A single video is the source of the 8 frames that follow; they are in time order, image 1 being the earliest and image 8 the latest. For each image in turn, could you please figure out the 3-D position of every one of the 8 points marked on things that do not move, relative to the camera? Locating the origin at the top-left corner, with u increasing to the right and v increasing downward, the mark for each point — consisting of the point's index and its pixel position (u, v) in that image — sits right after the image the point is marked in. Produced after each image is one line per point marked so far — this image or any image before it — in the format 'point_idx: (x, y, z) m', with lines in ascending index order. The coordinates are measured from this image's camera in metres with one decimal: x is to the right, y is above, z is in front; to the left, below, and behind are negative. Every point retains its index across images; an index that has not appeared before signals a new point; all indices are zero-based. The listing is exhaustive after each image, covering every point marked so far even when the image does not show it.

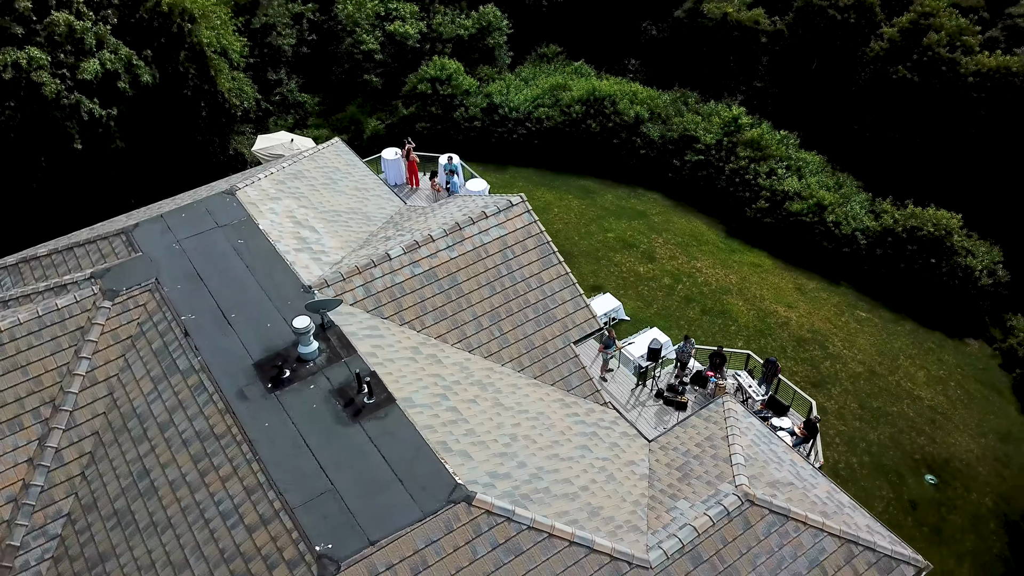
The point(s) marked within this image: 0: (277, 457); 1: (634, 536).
0: (-4.4, -3.1, +15.5) m
1: (+2.3, -4.7, +15.8) m
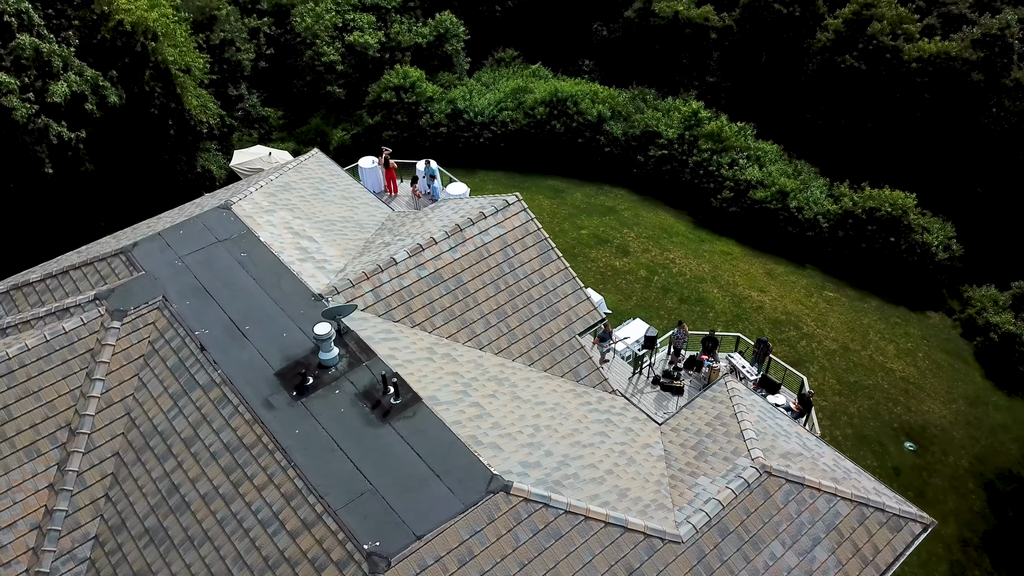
0: (-3.8, -3.3, +15.7) m
1: (+3.0, -4.4, +16.4) m
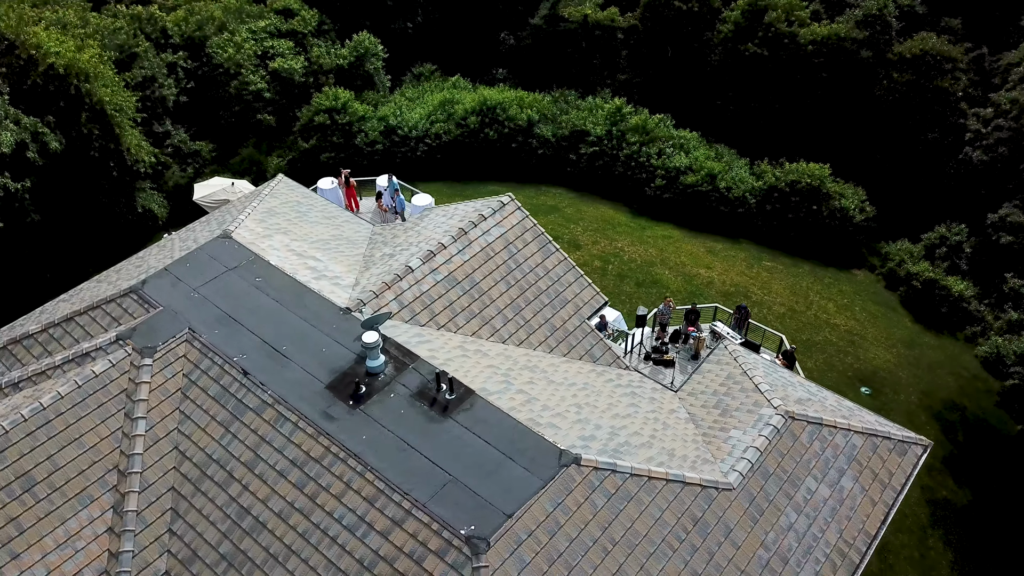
0: (-2.4, -3.4, +16.3) m
1: (+4.3, -3.8, +17.9) m
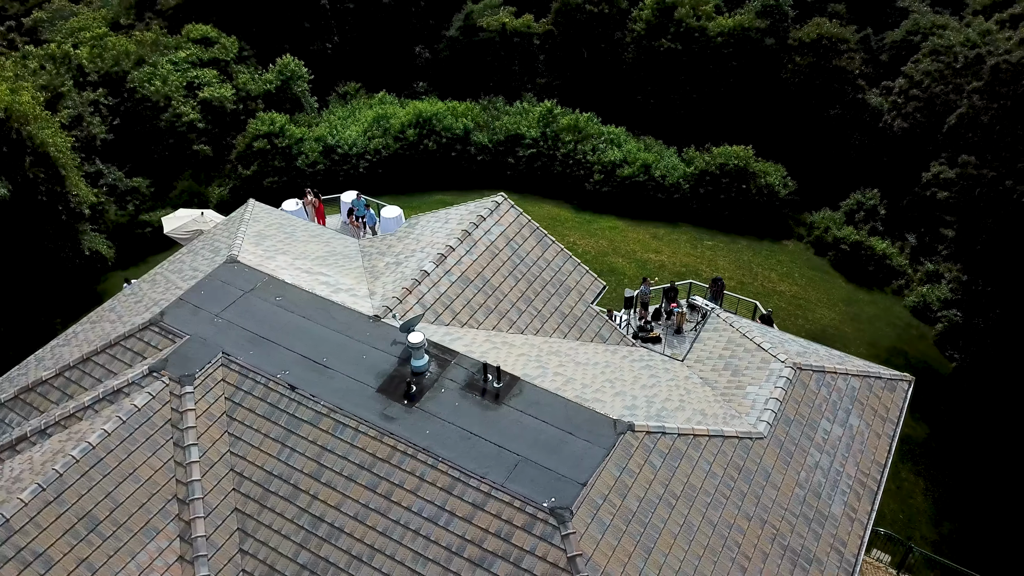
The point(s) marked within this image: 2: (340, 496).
0: (-1.2, -3.4, +17.1) m
1: (+5.3, -3.1, +19.5) m
2: (-3.6, -4.3, +17.2) m
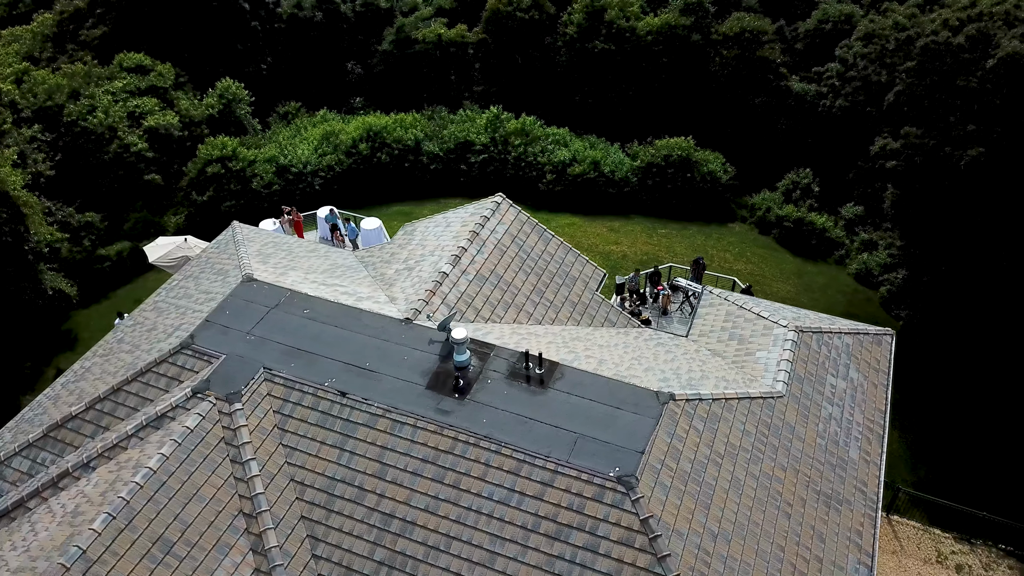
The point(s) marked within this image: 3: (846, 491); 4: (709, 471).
0: (+0.1, -3.2, +17.9) m
1: (+6.2, -2.4, +21.0) m
2: (-2.2, -4.4, +17.8) m
3: (+8.0, -4.8, +19.7) m
4: (+4.3, -4.0, +18.1) m
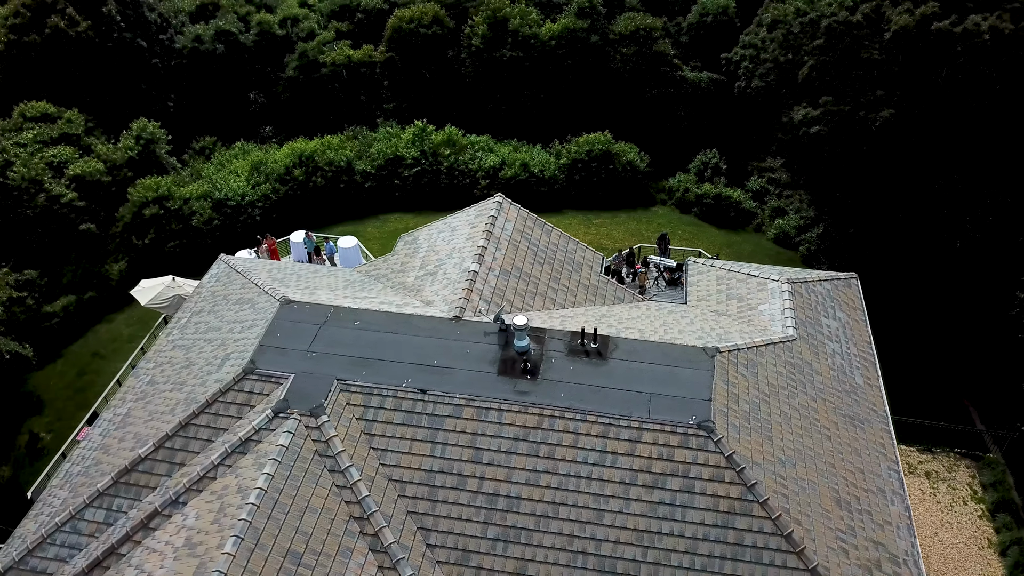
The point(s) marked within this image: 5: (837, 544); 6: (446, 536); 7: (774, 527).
0: (+2.0, -2.7, +19.5) m
1: (+7.3, -1.2, +23.6) m
2: (-0.1, -4.2, +19.0) m
3: (+9.6, -3.4, +22.6) m
4: (+6.2, -3.0, +20.4) m
5: (+7.3, -5.7, +18.5) m
6: (-1.5, -5.6, +18.6) m
7: (+5.7, -5.2, +18.0) m
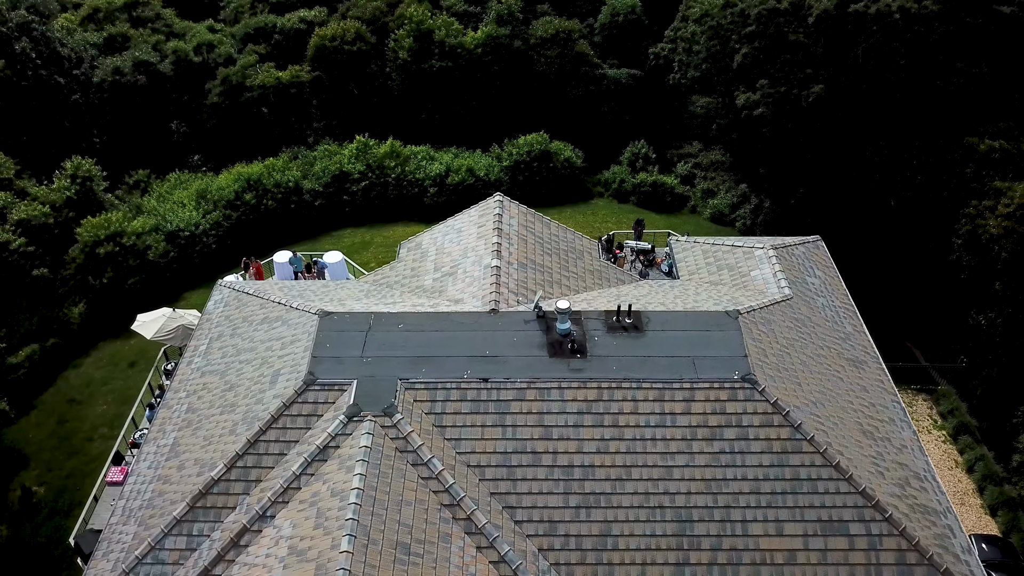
0: (+3.4, -2.2, +21.2) m
1: (+8.0, -0.1, +25.9) m
2: (+1.6, -3.8, +20.3) m
3: (+10.6, -2.0, +25.2) m
4: (+7.5, -2.0, +22.6) m
5: (+9.1, -4.5, +20.9) m
6: (+0.5, -5.3, +19.7) m
7: (+7.6, -4.2, +20.1) m
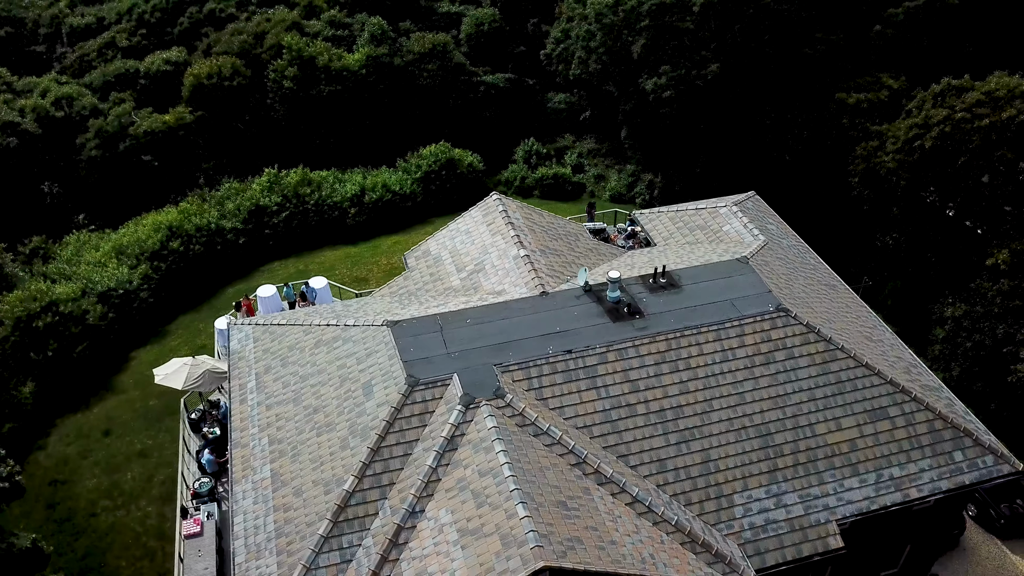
0: (+5.4, -0.9, +24.2) m
1: (+8.4, +1.7, +29.9) m
2: (+4.1, -2.8, +23.0) m
3: (+11.4, +0.3, +29.8) m
4: (+9.0, -0.1, +26.5) m
5: (+11.4, -2.3, +25.2) m
6: (+3.5, -4.5, +22.2) m
7: (+10.0, -2.1, +24.2) m
